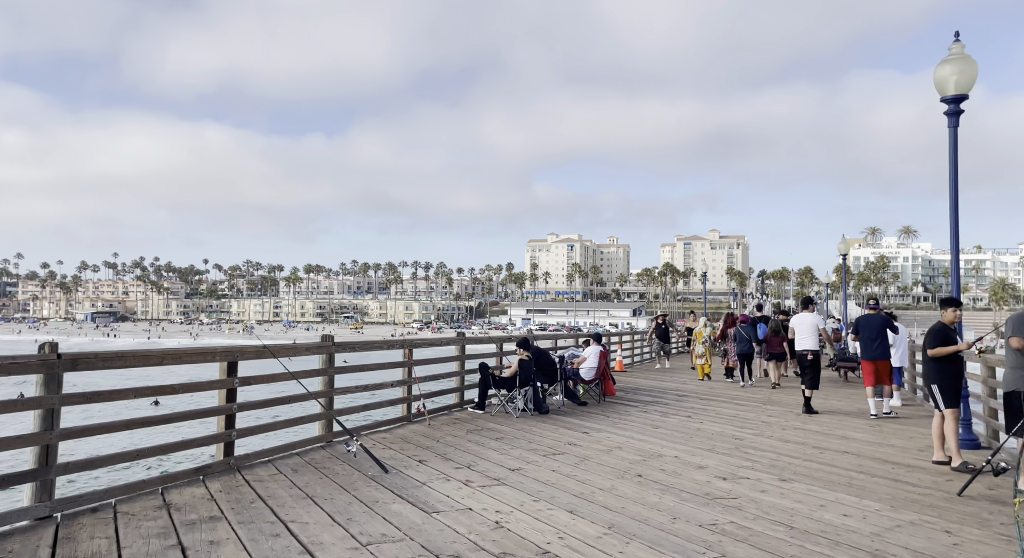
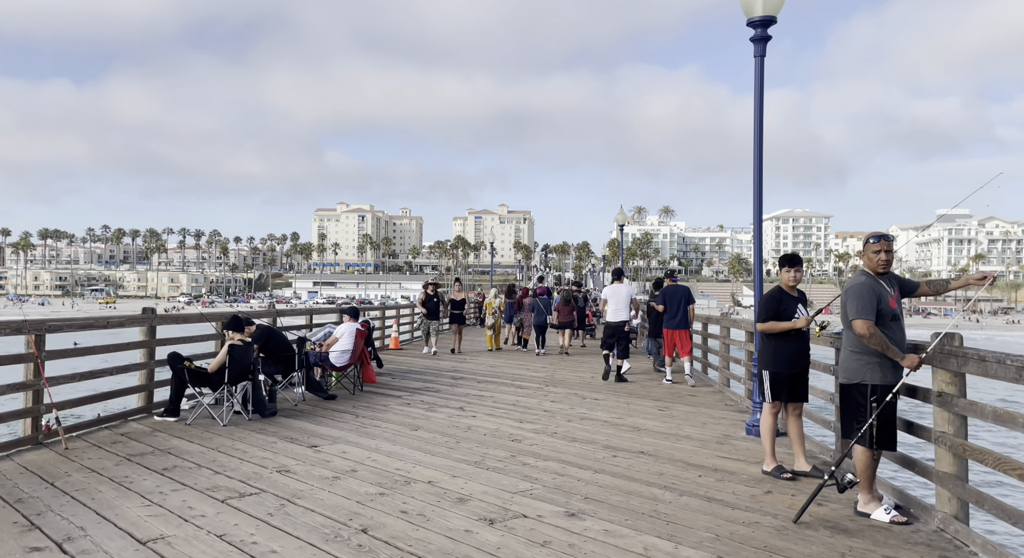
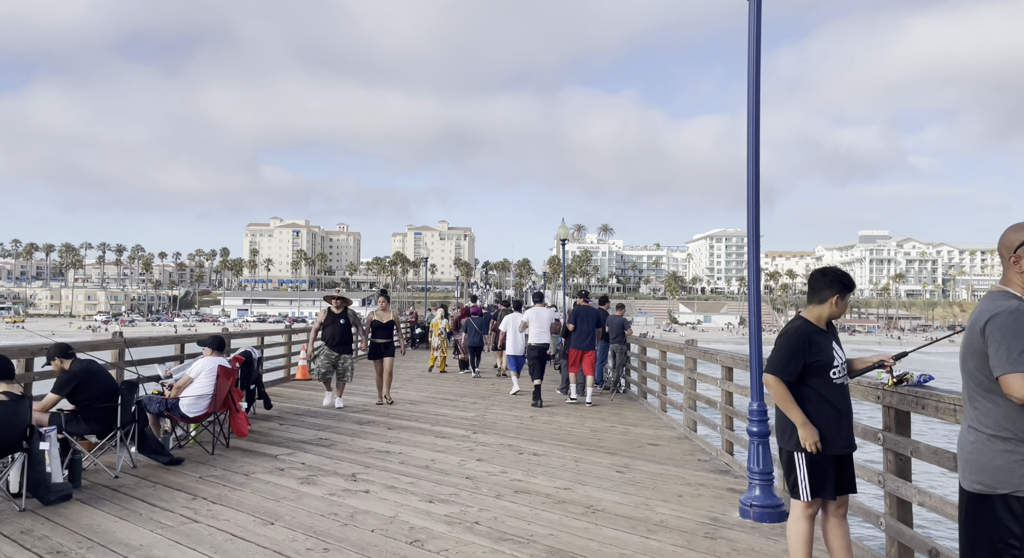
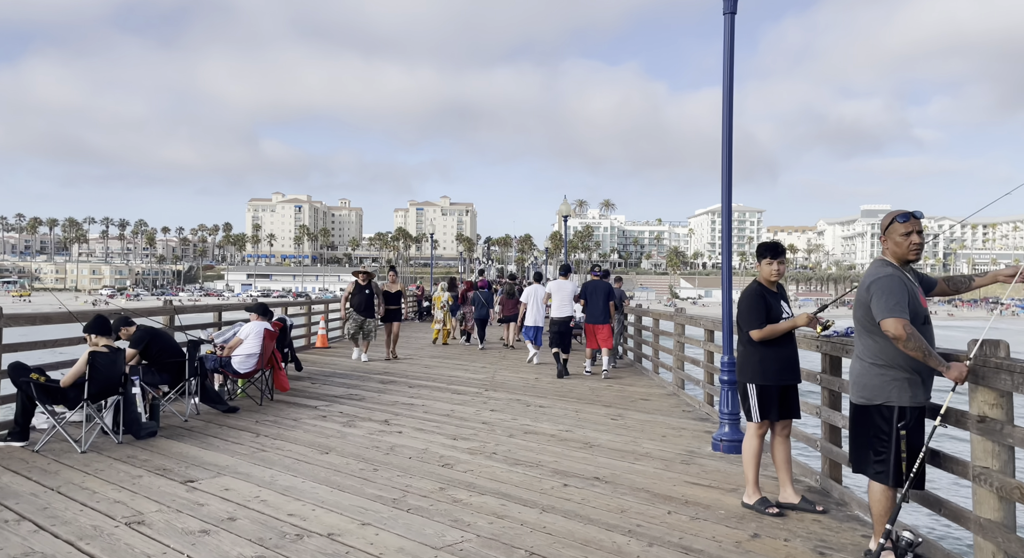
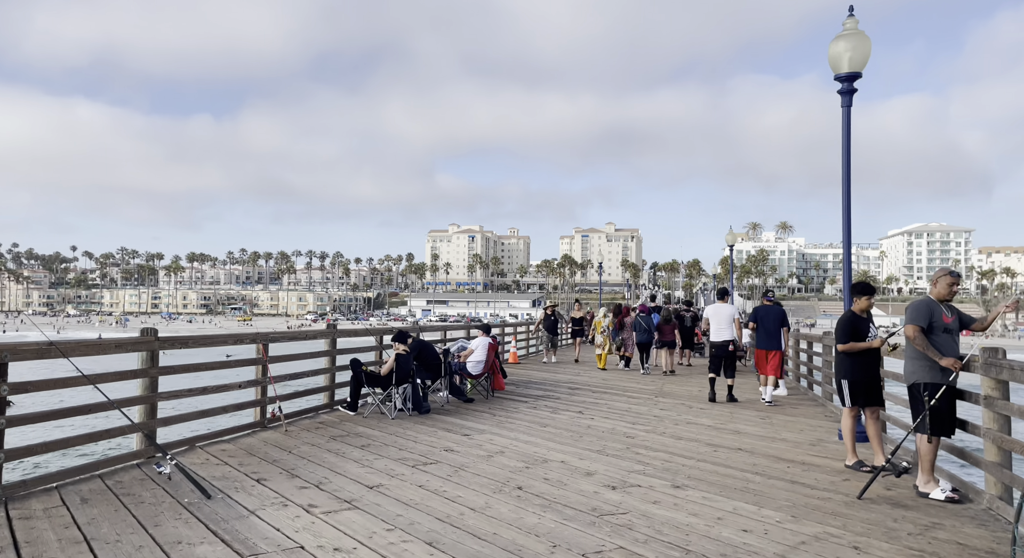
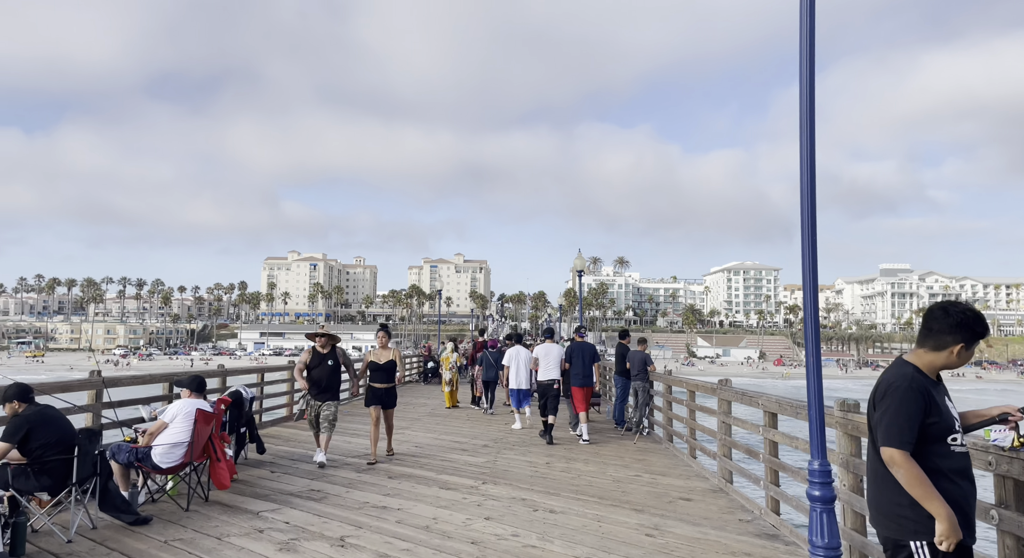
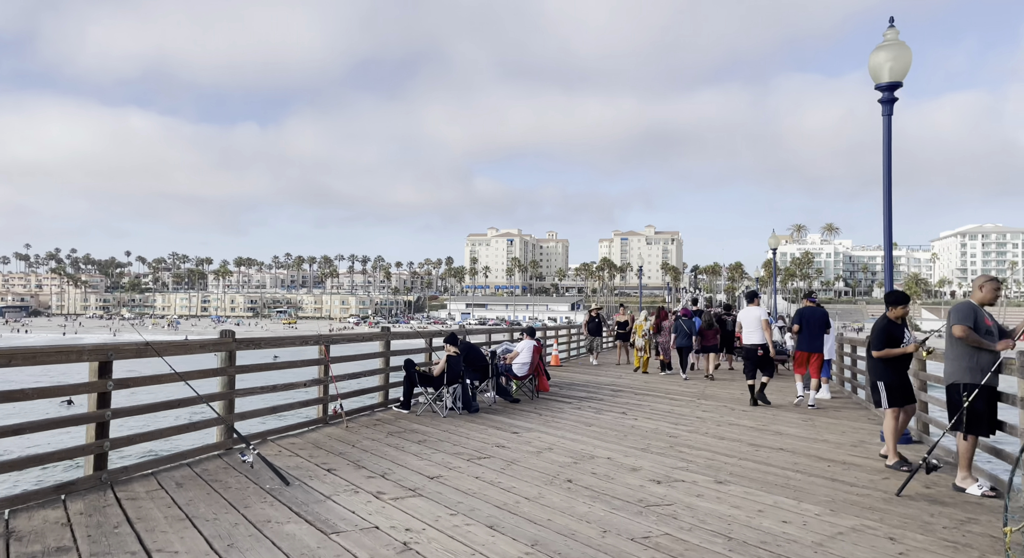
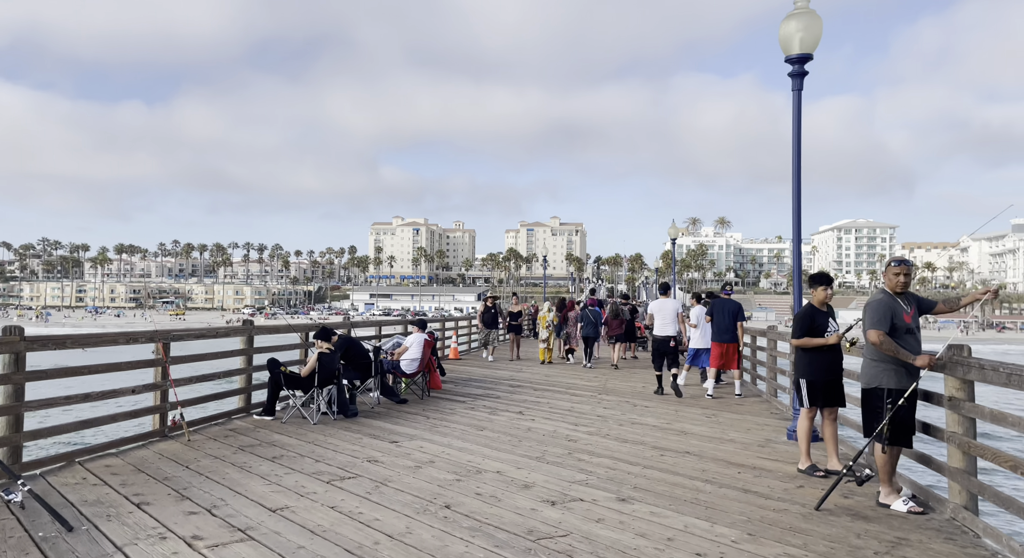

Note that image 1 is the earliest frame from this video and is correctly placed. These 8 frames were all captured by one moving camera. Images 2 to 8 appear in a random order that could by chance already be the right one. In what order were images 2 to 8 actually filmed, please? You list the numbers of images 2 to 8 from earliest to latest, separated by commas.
7, 5, 8, 2, 4, 3, 6
